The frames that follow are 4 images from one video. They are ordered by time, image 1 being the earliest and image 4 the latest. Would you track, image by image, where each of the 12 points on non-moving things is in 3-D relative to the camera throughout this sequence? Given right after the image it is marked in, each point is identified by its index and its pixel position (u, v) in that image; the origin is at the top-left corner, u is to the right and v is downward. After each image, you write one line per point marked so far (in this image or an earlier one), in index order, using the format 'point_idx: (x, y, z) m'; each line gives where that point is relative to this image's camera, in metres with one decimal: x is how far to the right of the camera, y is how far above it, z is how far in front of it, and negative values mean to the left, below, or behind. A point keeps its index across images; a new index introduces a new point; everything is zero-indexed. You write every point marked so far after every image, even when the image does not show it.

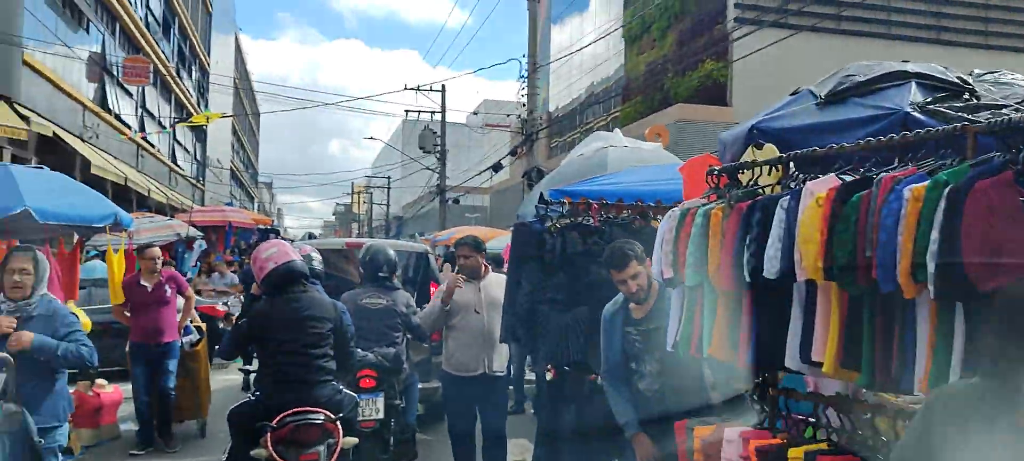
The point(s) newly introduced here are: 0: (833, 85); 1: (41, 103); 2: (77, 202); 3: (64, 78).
0: (+1.8, +0.8, +4.1) m
1: (-11.7, +3.1, +17.4) m
2: (-3.8, +0.2, +6.1) m
3: (-12.5, +4.2, +19.6) m
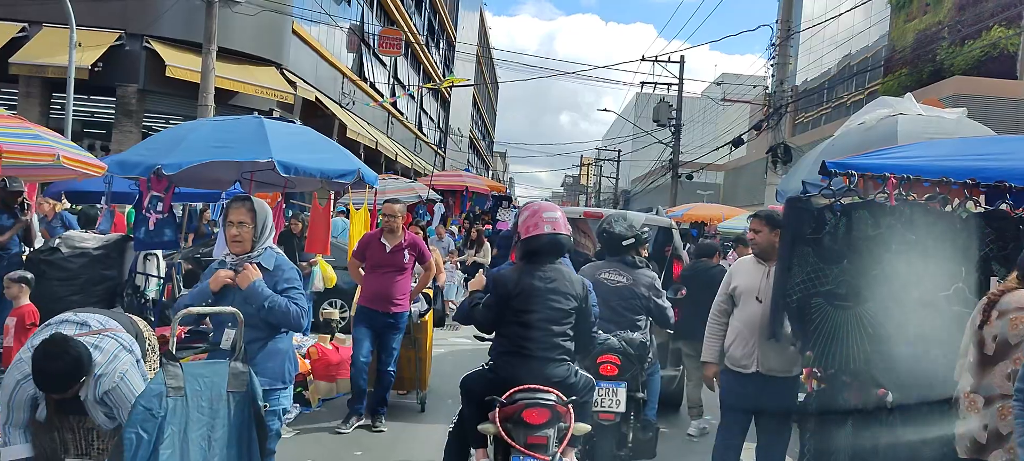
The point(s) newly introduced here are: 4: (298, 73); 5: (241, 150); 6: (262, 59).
0: (+3.1, +0.8, +2.7) m
1: (-5.5, +4.3, +19.4) m
2: (-1.7, +0.6, +6.3) m
3: (-5.5, +5.5, +21.6) m
4: (-5.5, +4.1, +18.3) m
5: (-2.2, +0.7, +6.0) m
6: (-5.6, +3.9, +16.2) m
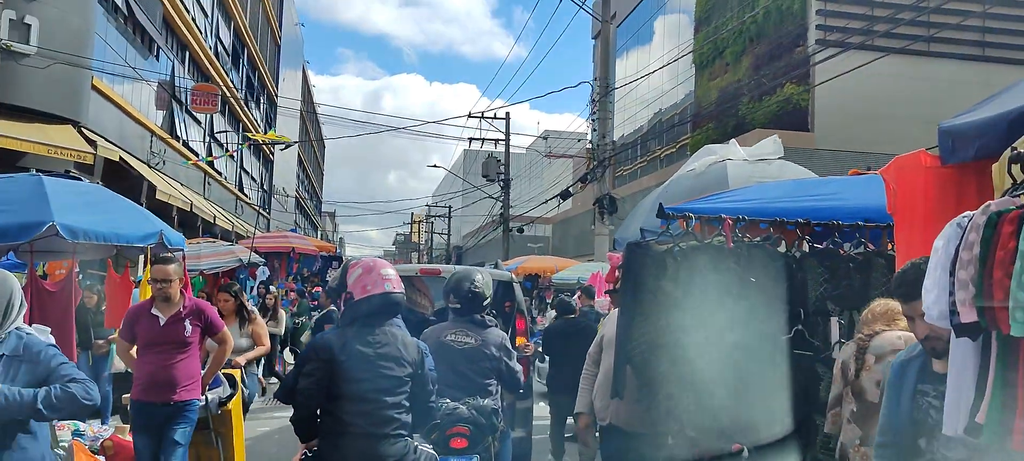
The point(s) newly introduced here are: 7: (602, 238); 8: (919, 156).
0: (+2.5, +0.7, +3.0) m
1: (-9.9, +2.5, +17.4) m
2: (-3.0, +0.1, +5.4) m
3: (-10.5, +3.5, +19.7) m
4: (-9.7, +2.3, +16.4) m
5: (-3.5, +0.1, +4.9) m
6: (-9.3, +2.3, +14.3) m
7: (+2.3, -0.2, +17.7) m
8: (+2.2, +0.4, +3.8) m
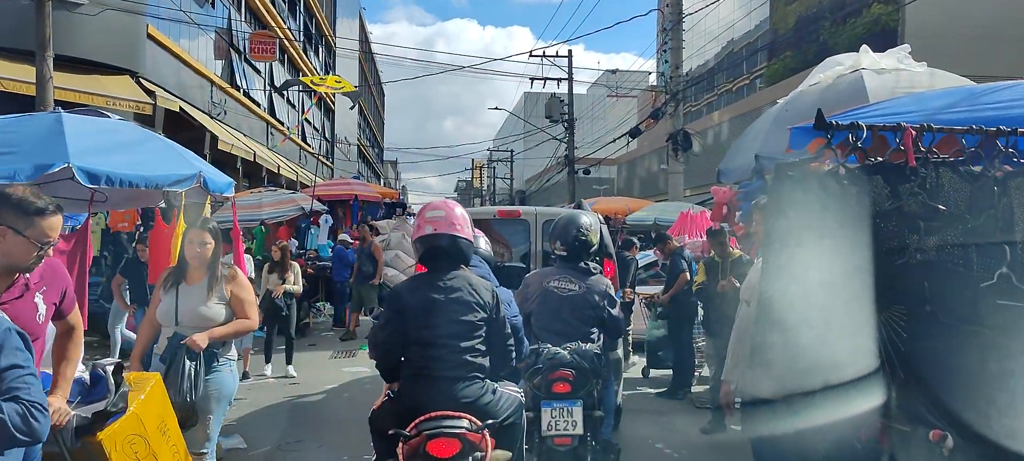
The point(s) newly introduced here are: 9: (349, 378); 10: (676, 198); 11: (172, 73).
0: (+2.8, +1.0, +1.8) m
1: (-8.3, +3.7, +17.2) m
2: (-2.4, +0.5, +4.8) m
3: (-8.8, +4.9, +19.4) m
4: (-8.2, +3.4, +16.1) m
5: (-2.9, +0.5, +4.3) m
6: (-8.0, +3.3, +14.0) m
7: (+3.9, +1.3, +16.6) m
8: (+2.6, +0.8, +2.7) m
9: (-1.9, -1.7, +8.3) m
10: (+3.8, +0.8, +16.3) m
11: (-8.3, +3.9, +17.1) m
